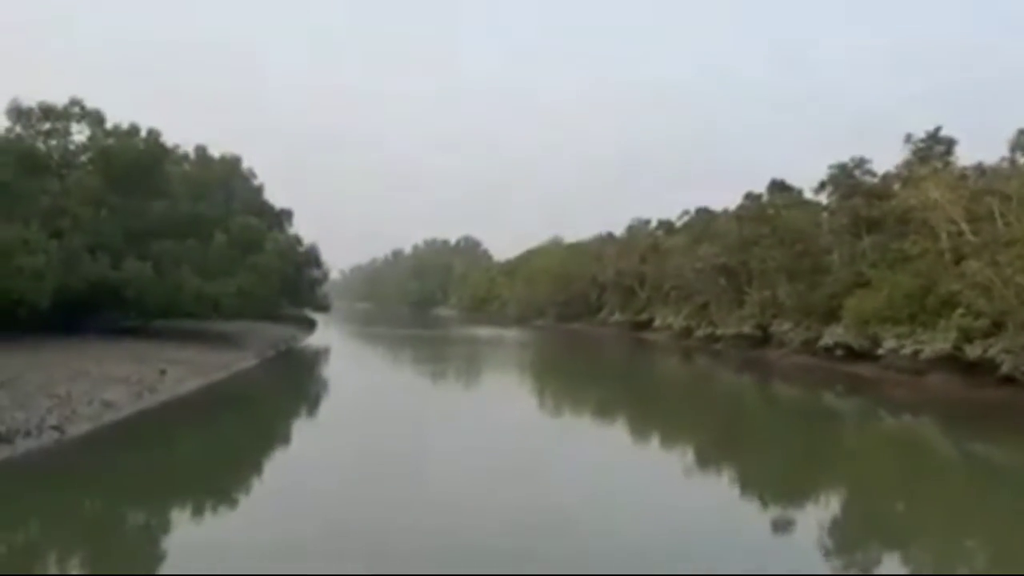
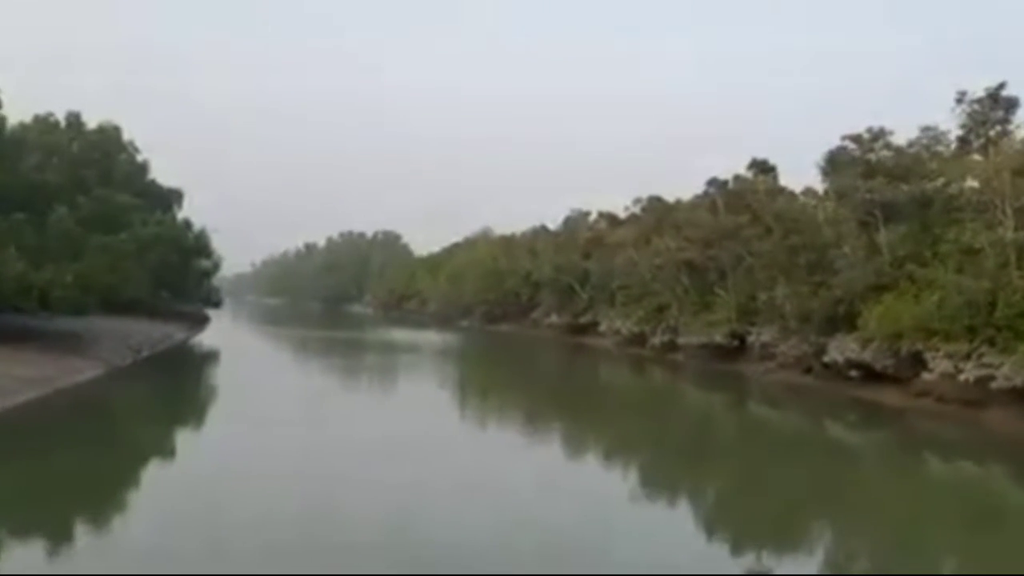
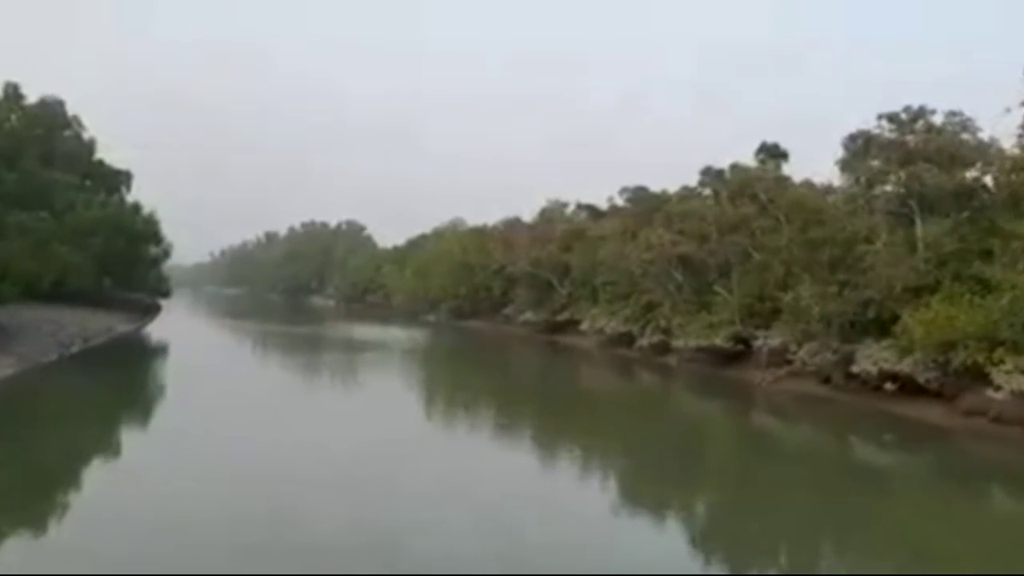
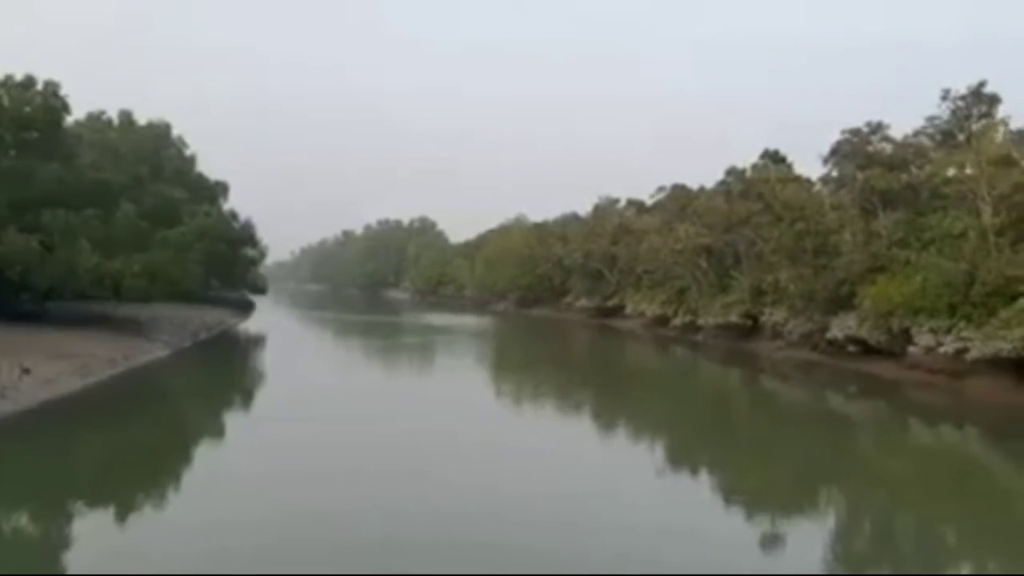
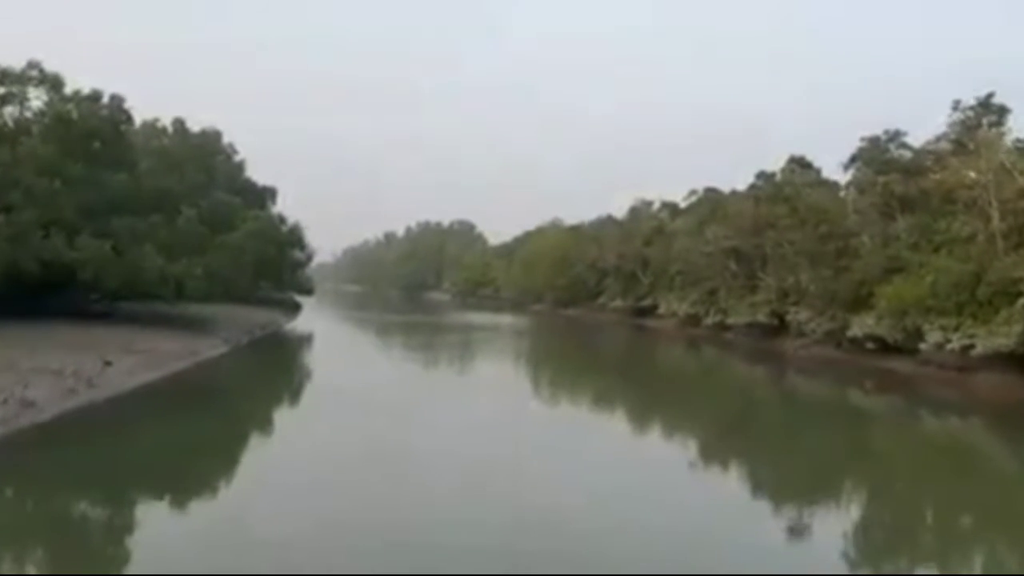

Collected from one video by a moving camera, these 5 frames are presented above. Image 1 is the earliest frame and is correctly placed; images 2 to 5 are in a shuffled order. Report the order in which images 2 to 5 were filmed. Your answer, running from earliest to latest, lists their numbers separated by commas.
5, 4, 2, 3
